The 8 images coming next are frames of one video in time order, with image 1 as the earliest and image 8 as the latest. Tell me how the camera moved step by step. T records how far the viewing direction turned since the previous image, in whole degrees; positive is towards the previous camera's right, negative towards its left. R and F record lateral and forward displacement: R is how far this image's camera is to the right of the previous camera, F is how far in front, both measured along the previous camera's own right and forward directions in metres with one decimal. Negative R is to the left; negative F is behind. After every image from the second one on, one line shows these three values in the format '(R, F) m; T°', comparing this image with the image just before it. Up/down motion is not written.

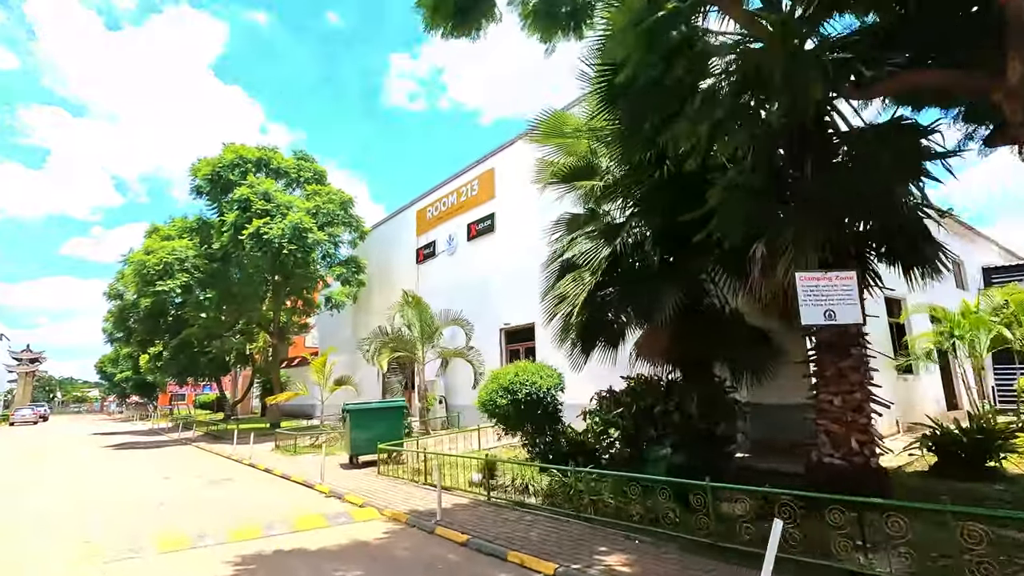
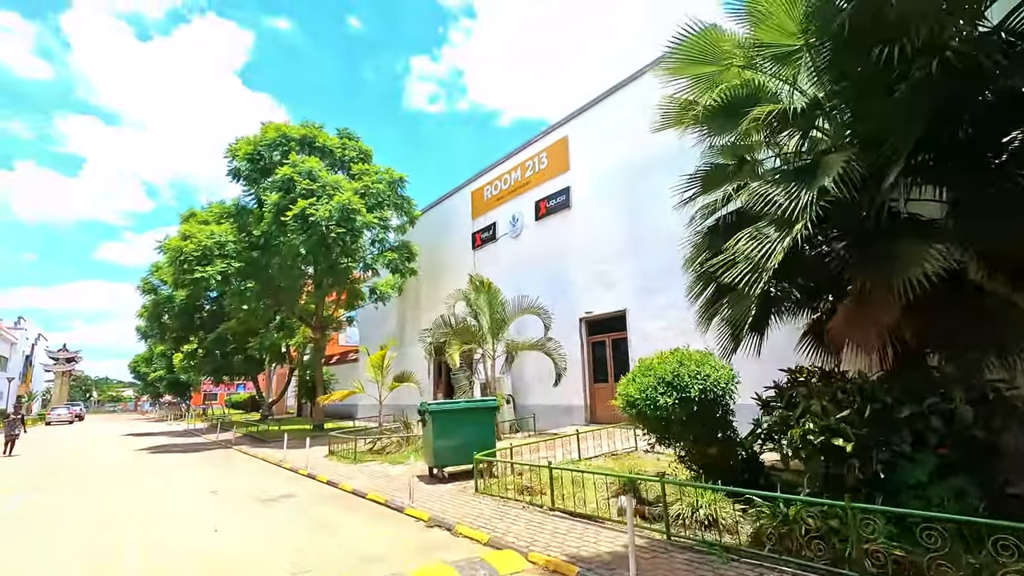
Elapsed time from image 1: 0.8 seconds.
(-2.0, +2.6) m; -2°
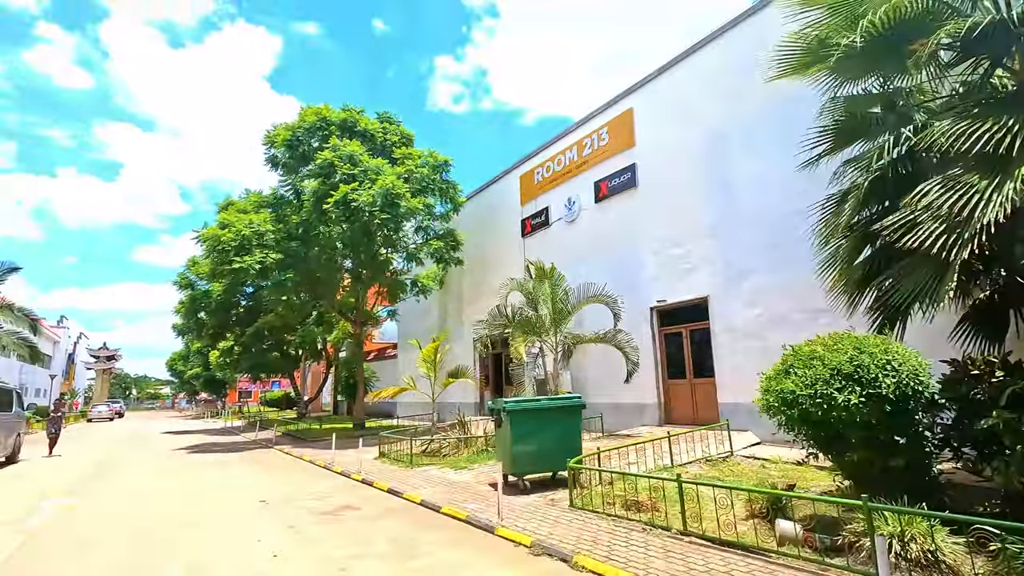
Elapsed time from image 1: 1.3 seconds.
(-1.2, +1.6) m; -3°
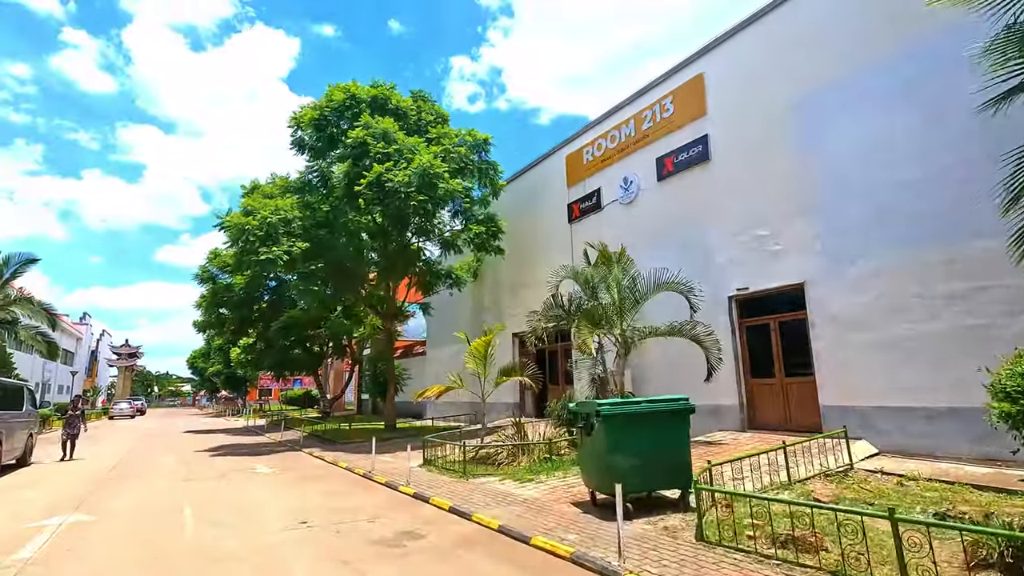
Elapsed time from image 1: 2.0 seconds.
(-1.2, +1.8) m; -2°
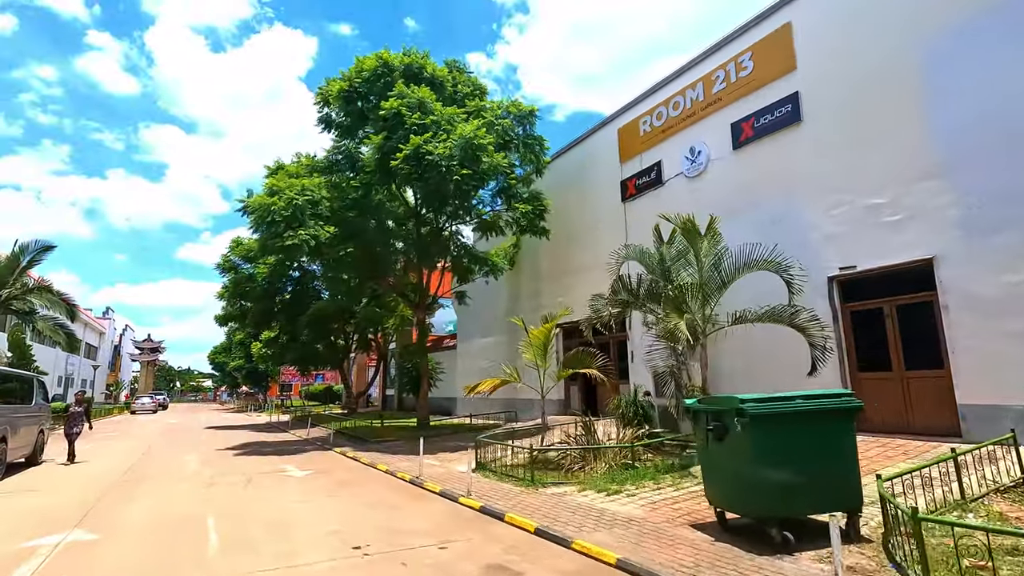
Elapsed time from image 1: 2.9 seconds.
(-1.1, +1.8) m; -2°
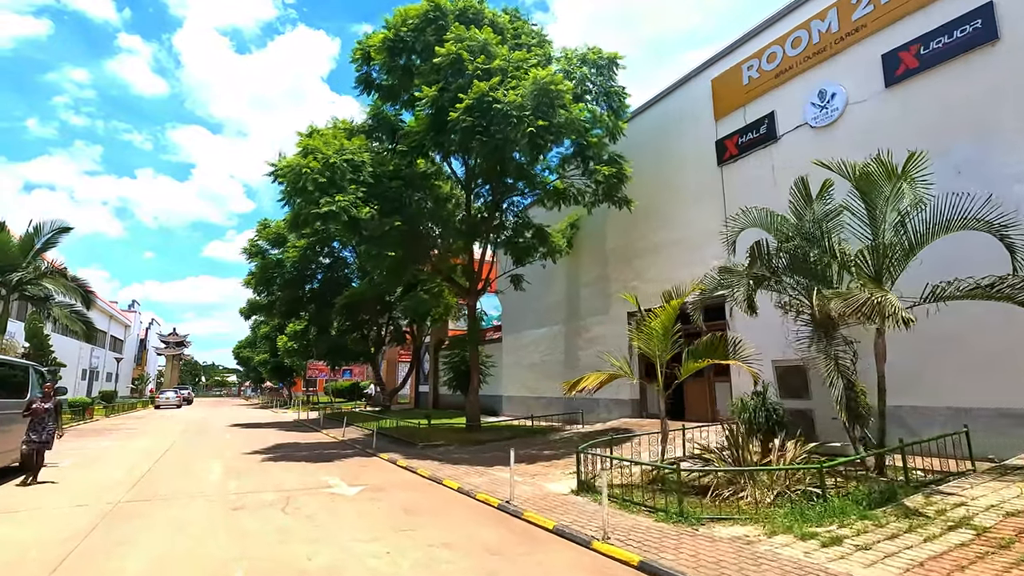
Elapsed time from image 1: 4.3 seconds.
(-1.6, +2.8) m; -2°
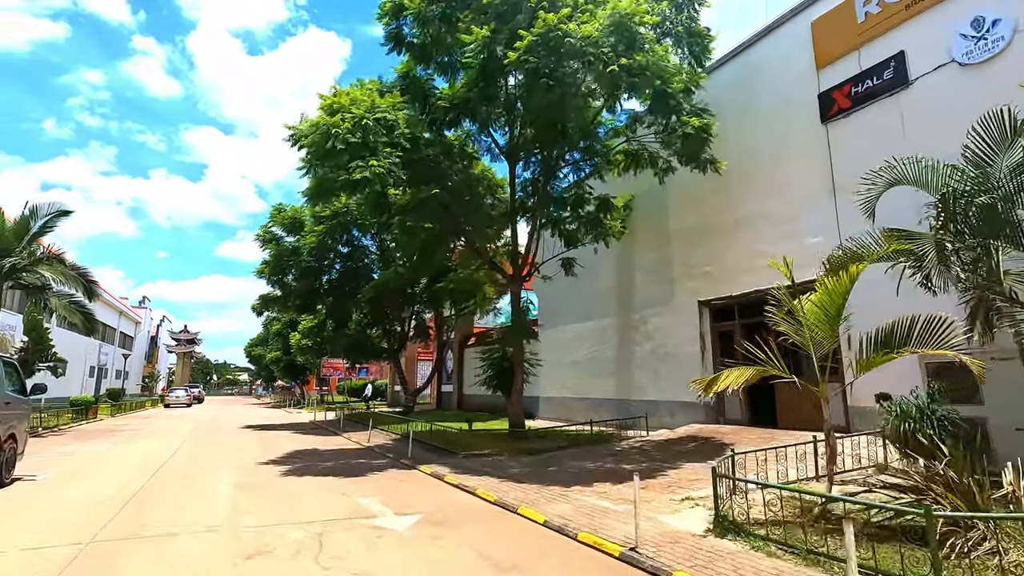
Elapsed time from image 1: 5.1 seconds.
(-1.3, +2.5) m; -1°
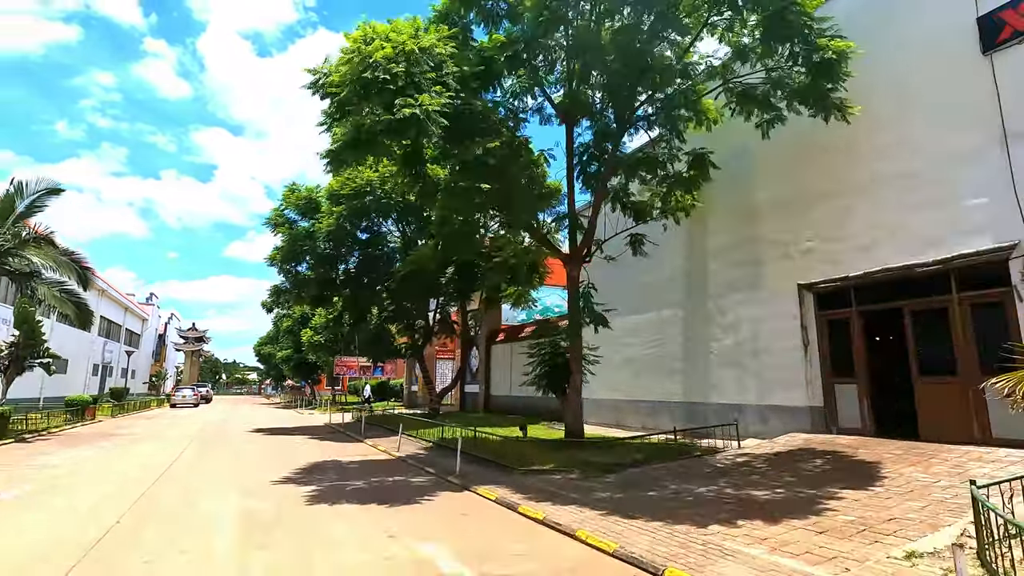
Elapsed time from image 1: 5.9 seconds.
(-1.4, +2.7) m; -1°
